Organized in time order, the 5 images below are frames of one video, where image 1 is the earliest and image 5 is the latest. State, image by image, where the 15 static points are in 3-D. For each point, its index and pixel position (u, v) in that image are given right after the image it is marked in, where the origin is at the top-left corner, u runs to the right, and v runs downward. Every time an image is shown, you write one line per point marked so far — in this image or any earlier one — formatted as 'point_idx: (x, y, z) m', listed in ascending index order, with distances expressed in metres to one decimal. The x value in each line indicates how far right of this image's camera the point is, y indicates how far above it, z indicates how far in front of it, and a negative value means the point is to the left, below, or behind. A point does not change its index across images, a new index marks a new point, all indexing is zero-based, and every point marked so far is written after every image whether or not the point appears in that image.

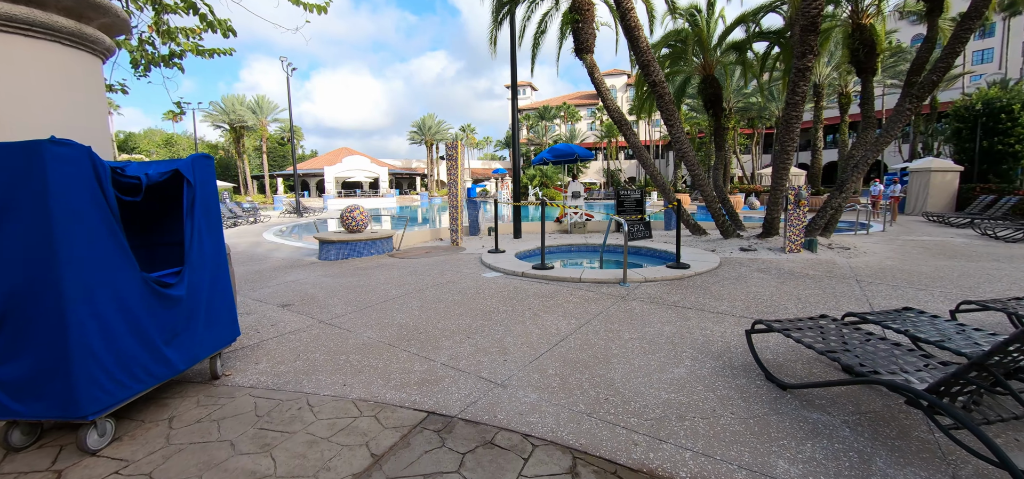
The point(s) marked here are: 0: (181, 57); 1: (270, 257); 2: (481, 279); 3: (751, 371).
0: (-5.9, +3.3, +7.4) m
1: (-5.7, -0.4, +9.9) m
2: (-0.5, -0.6, +6.6) m
3: (+2.2, -1.2, +3.7) m
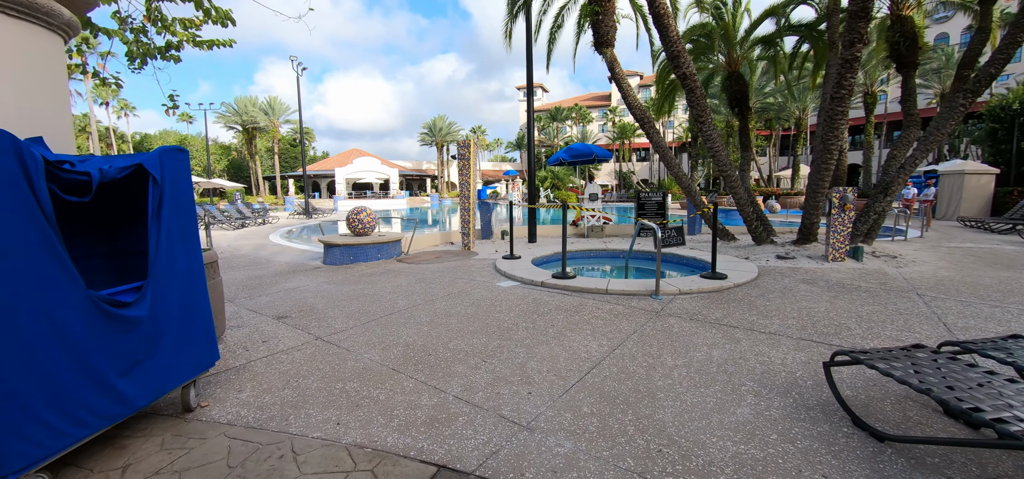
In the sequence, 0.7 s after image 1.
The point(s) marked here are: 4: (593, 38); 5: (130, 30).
0: (-5.6, +3.2, +7.0) m
1: (-5.4, -0.4, +9.4) m
2: (-0.2, -0.7, +6.0) m
3: (+2.4, -1.3, +3.1) m
4: (+2.2, +5.5, +11.2) m
5: (-6.4, +3.5, +6.9) m
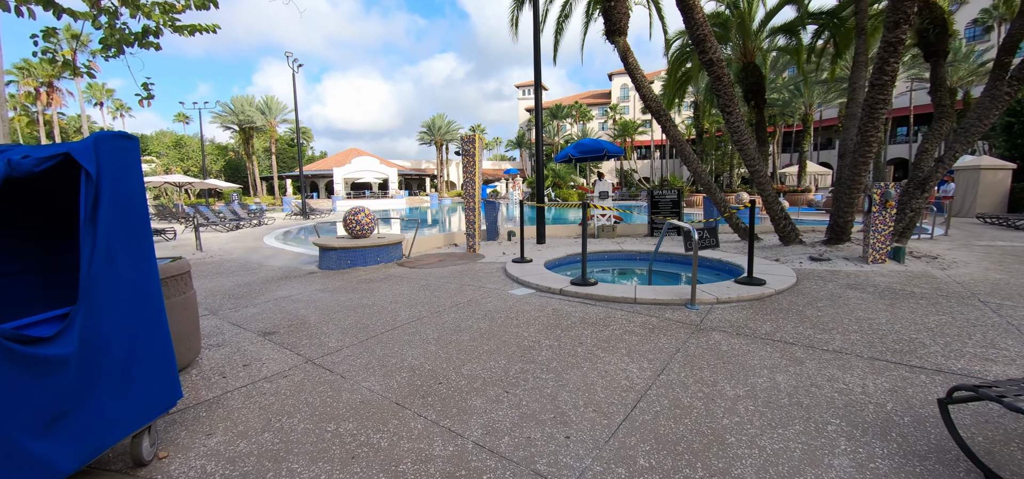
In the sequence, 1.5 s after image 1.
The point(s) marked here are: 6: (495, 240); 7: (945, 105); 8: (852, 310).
0: (-5.4, +3.1, +6.3) m
1: (-5.2, -0.5, +8.7) m
2: (0.0, -0.8, +5.4) m
3: (+2.6, -1.3, +2.4) m
4: (+2.4, +5.5, +10.6) m
5: (-6.2, +3.4, +6.2) m
6: (-0.4, 0.0, +10.4) m
7: (+10.9, +3.4, +10.4) m
8: (+4.1, -0.9, +5.0) m
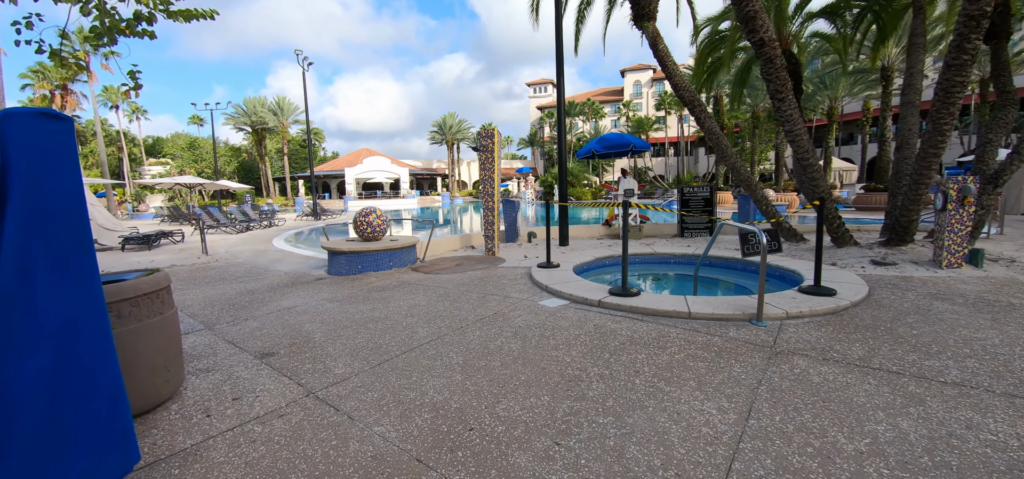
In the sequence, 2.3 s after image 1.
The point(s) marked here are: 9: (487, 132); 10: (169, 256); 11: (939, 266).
0: (-5.0, +3.0, +5.7) m
1: (-4.7, -0.6, +8.2) m
2: (+0.4, -0.8, +4.7) m
3: (+2.9, -1.4, +1.7) m
4: (+2.8, +5.4, +9.8) m
5: (-5.8, +3.3, +5.7) m
6: (+0.1, 0.0, +9.7) m
7: (+11.4, +3.4, +9.4) m
8: (+4.5, -0.9, +4.2) m
9: (-0.5, +2.2, +8.5) m
10: (-8.2, -0.4, +9.9) m
11: (+6.8, -0.4, +6.5) m
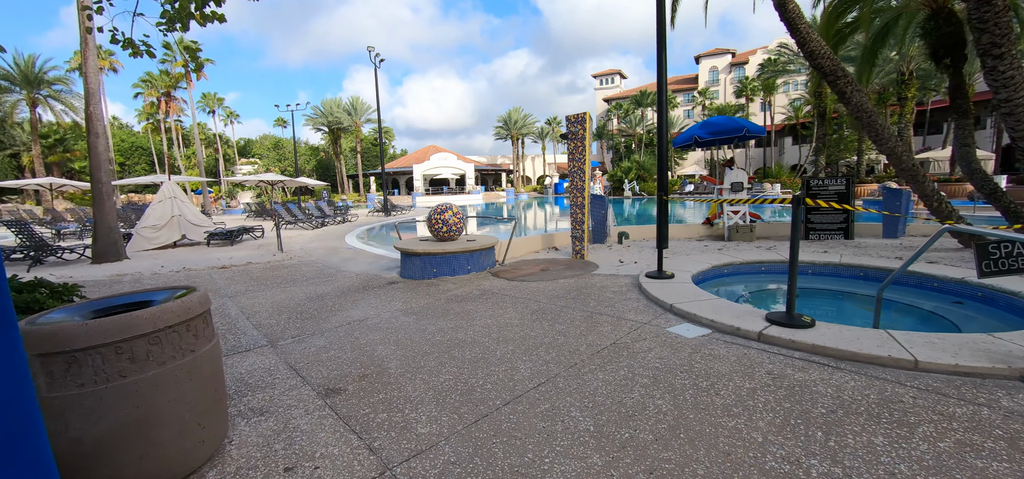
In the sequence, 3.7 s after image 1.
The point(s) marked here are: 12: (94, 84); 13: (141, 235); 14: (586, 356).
0: (-3.7, +3.1, +5.2) m
1: (-3.1, -0.6, +7.6) m
2: (+1.4, -0.9, +3.5) m
3: (+3.5, -1.5, +0.1) m
4: (+4.7, +5.4, +8.1) m
5: (-4.5, +3.4, +5.3) m
6: (+1.9, -0.1, +8.5) m
7: (+13.1, +3.2, +6.5) m
8: (+5.4, -1.0, +2.4) m
9: (+1.2, +2.2, +7.4) m
10: (-6.3, -0.3, +9.9) m
11: (+8.0, -0.5, +4.4) m
12: (-8.7, +3.3, +8.6) m
13: (-9.4, +0.1, +10.5) m
14: (+0.6, -0.9, +3.4) m
